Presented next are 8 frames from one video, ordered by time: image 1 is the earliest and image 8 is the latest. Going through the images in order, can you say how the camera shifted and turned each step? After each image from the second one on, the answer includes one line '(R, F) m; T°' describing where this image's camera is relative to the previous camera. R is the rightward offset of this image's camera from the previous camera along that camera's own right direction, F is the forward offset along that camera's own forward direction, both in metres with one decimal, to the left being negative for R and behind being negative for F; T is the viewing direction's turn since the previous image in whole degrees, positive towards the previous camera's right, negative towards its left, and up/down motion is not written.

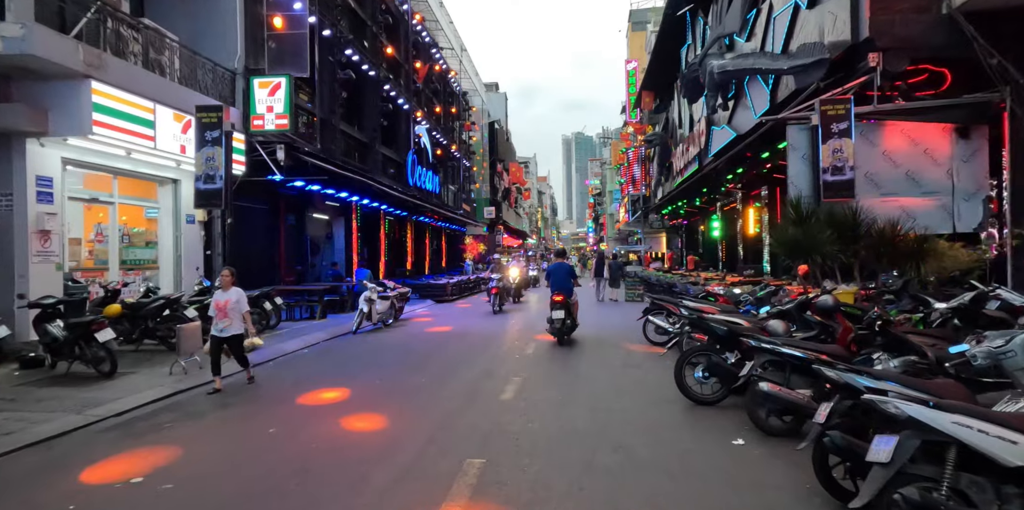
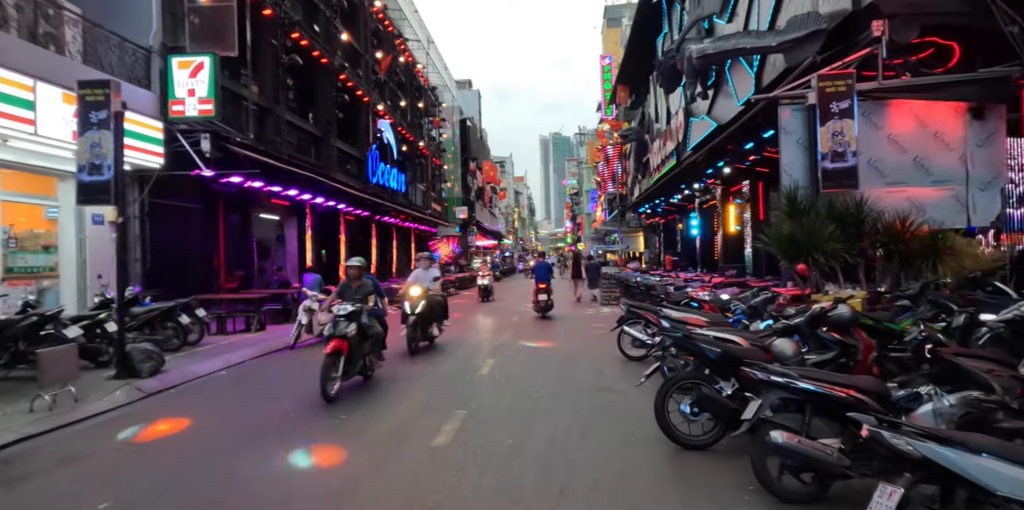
(+0.5, +1.5) m; +2°
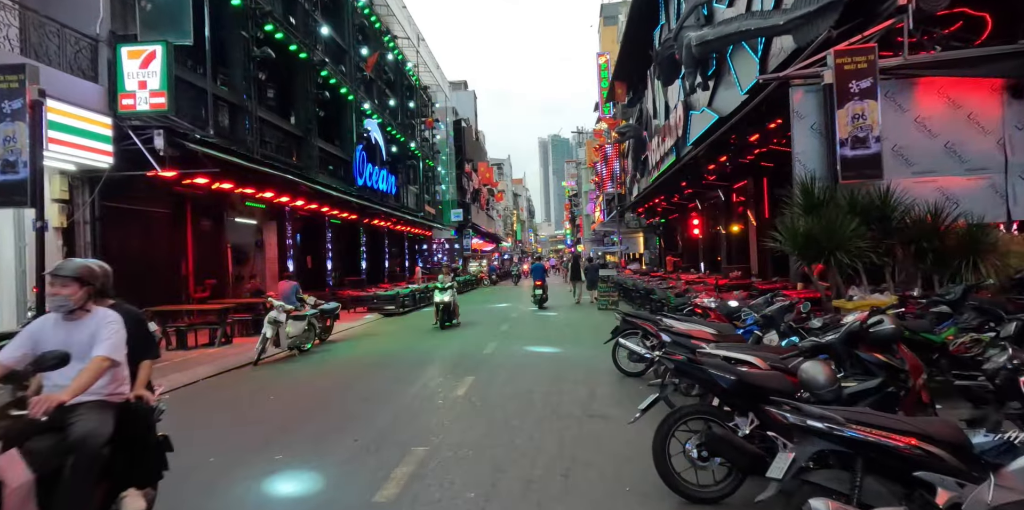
(+0.3, +1.1) m; 0°
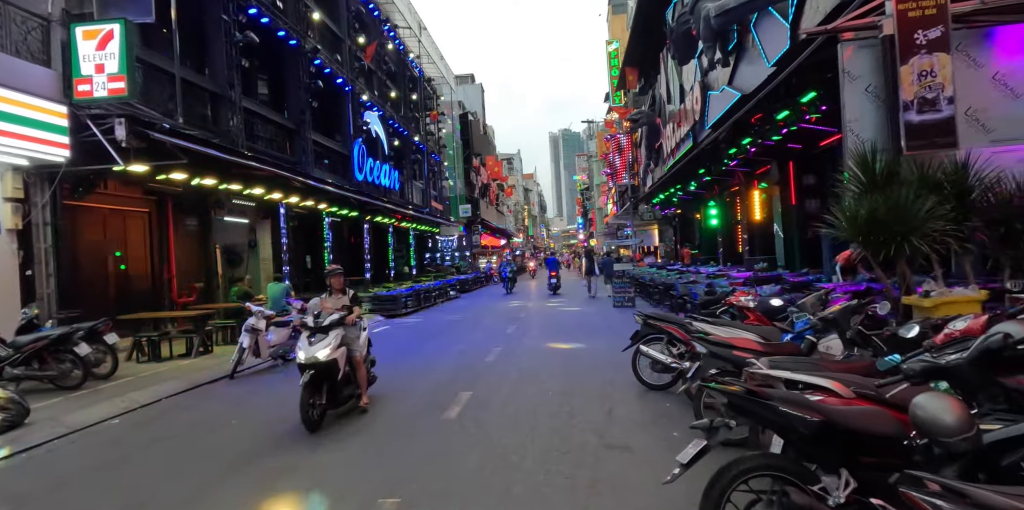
(+0.2, +1.2) m; -1°
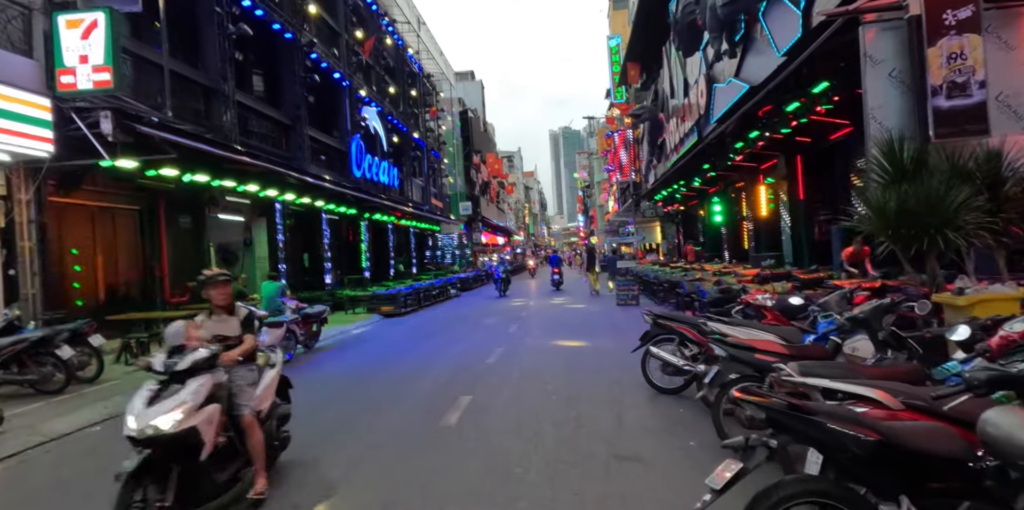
(0.0, +0.4) m; 0°
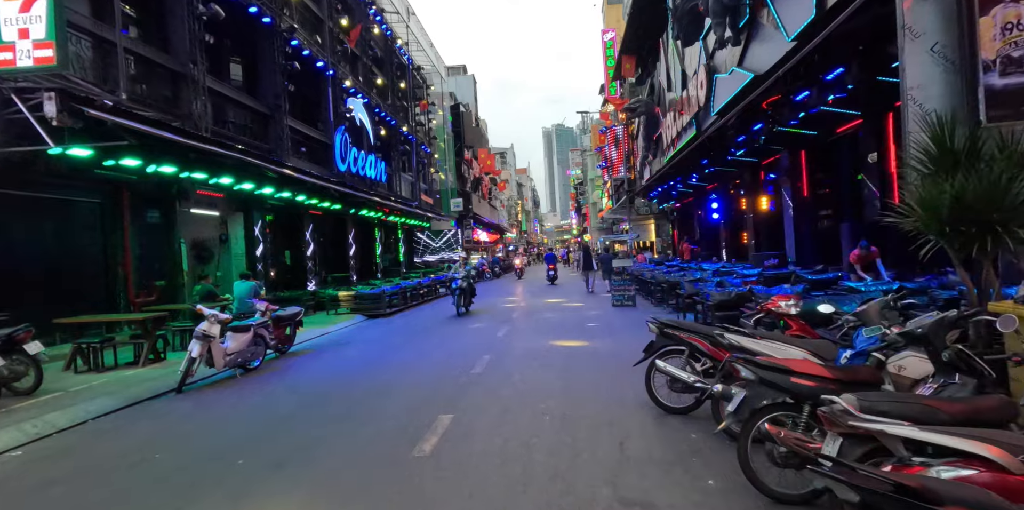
(+0.1, +0.8) m; +1°
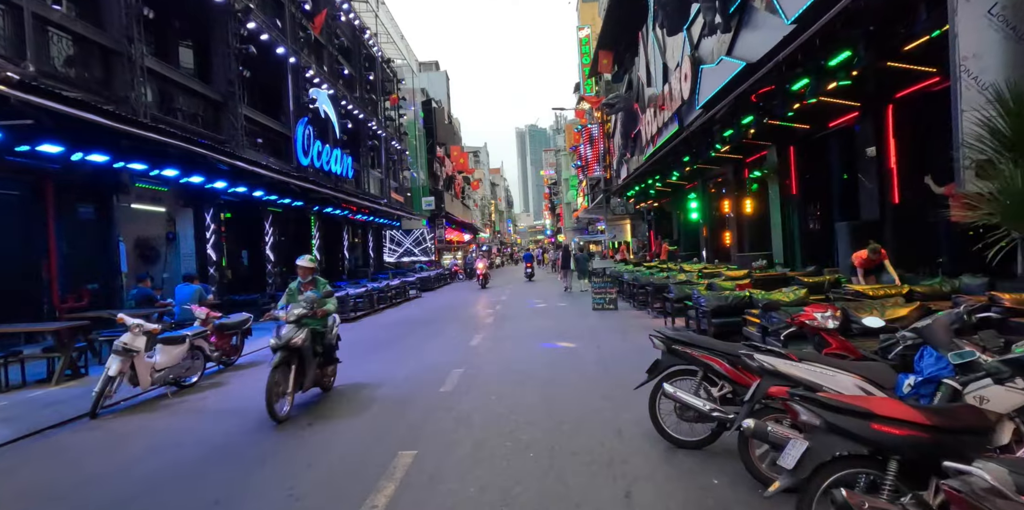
(0.0, +1.1) m; +3°
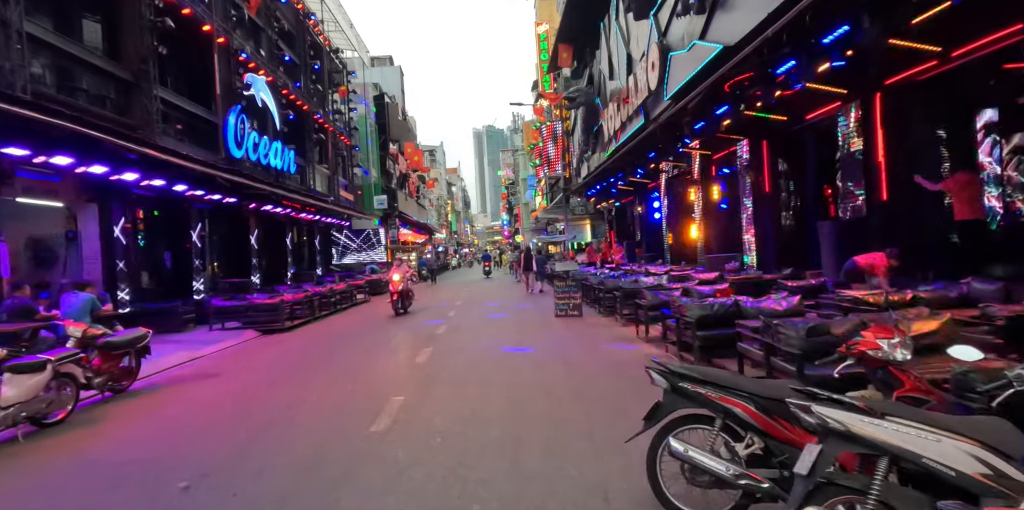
(+0.1, +1.4) m; +5°
